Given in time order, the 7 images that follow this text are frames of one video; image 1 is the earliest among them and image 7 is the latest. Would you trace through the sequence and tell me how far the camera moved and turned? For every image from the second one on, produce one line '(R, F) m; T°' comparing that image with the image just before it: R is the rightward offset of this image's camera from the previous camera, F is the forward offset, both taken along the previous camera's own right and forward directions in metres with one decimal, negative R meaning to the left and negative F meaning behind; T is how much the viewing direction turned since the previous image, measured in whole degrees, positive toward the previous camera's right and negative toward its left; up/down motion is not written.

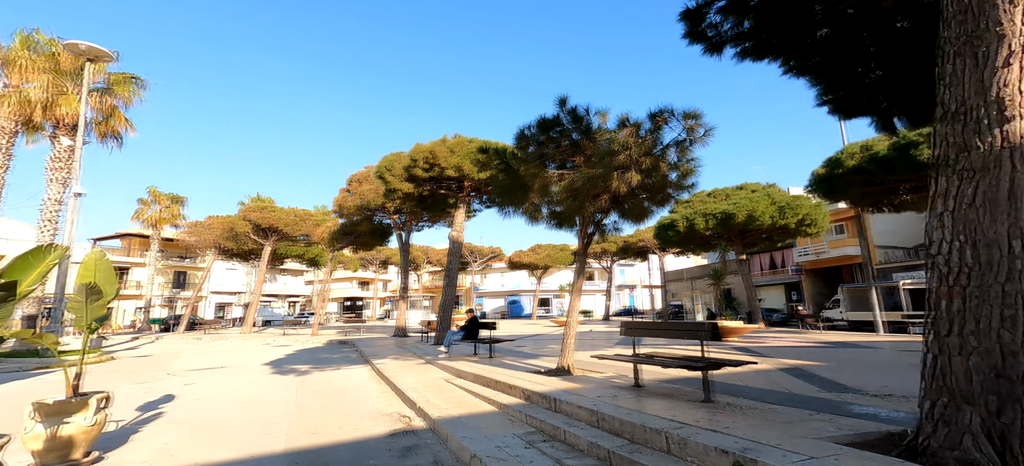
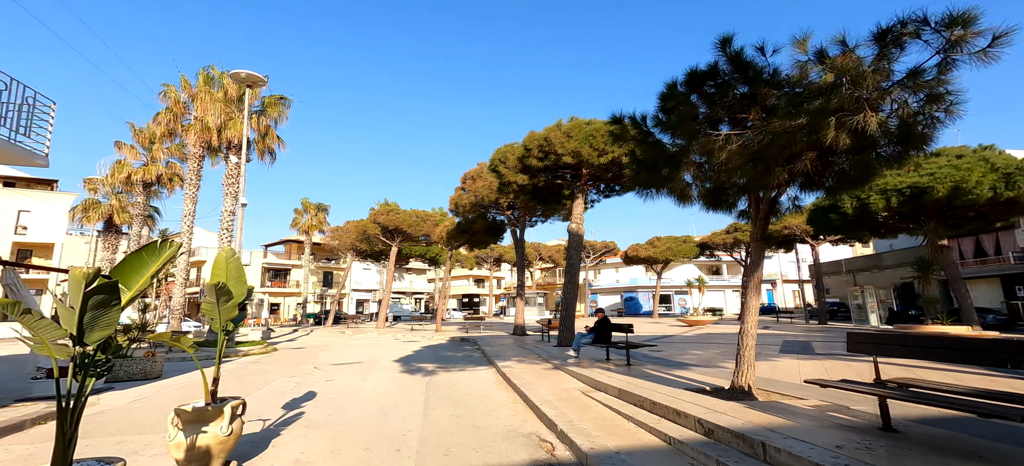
(-0.5, +1.0) m; -14°
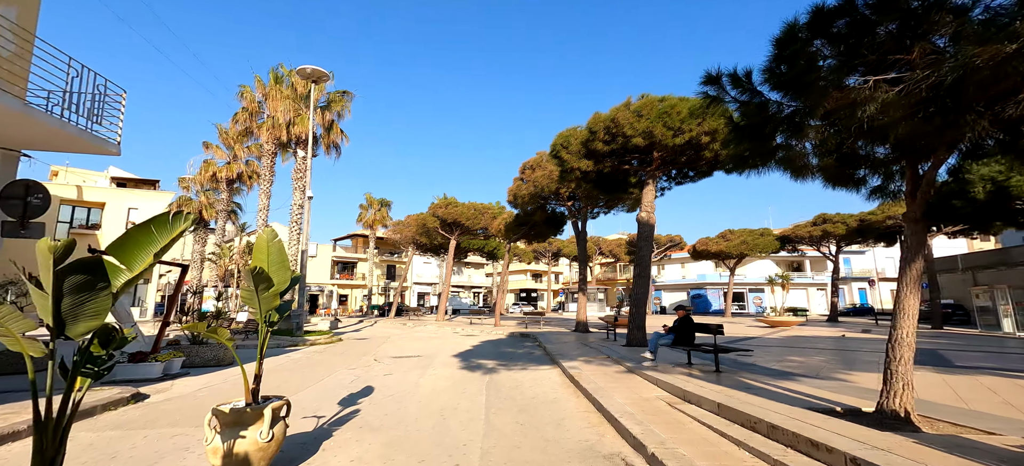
(-0.2, +0.8) m; -7°
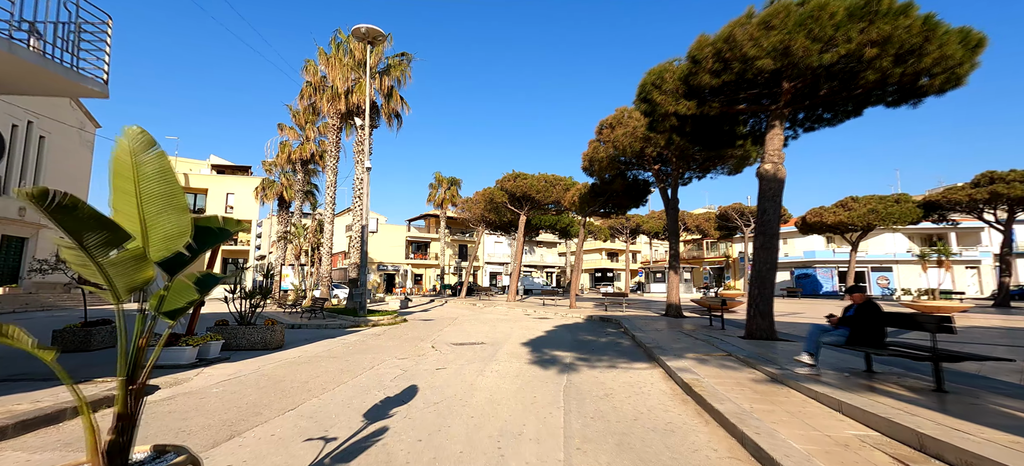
(-0.2, +2.2) m; -9°
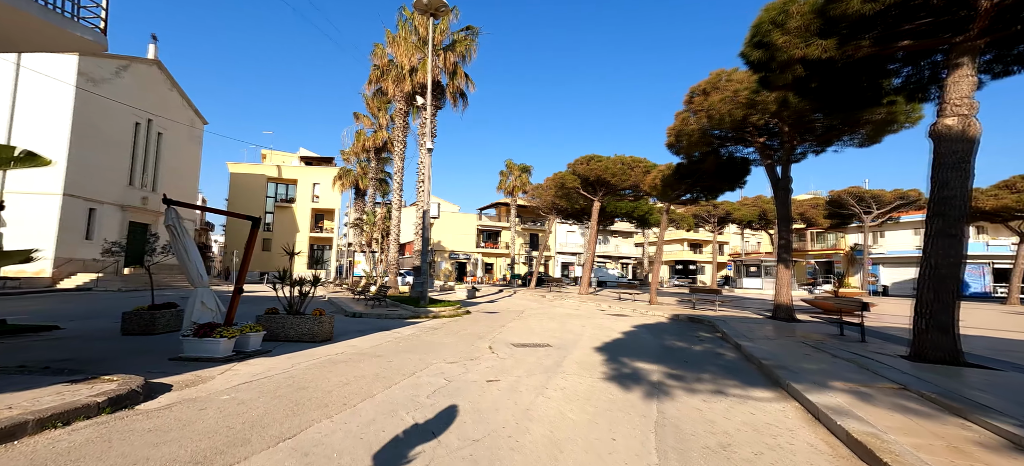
(0.0, +1.6) m; -10°
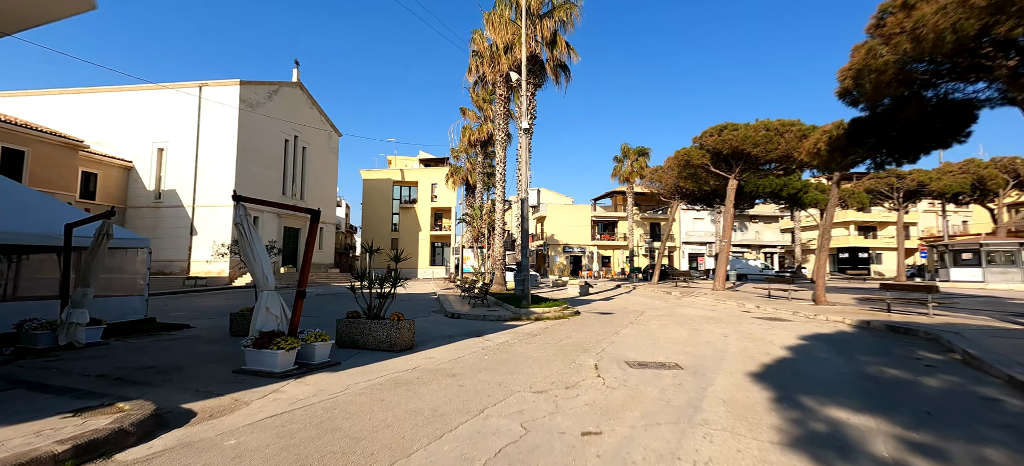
(+0.1, +2.1) m; -16°
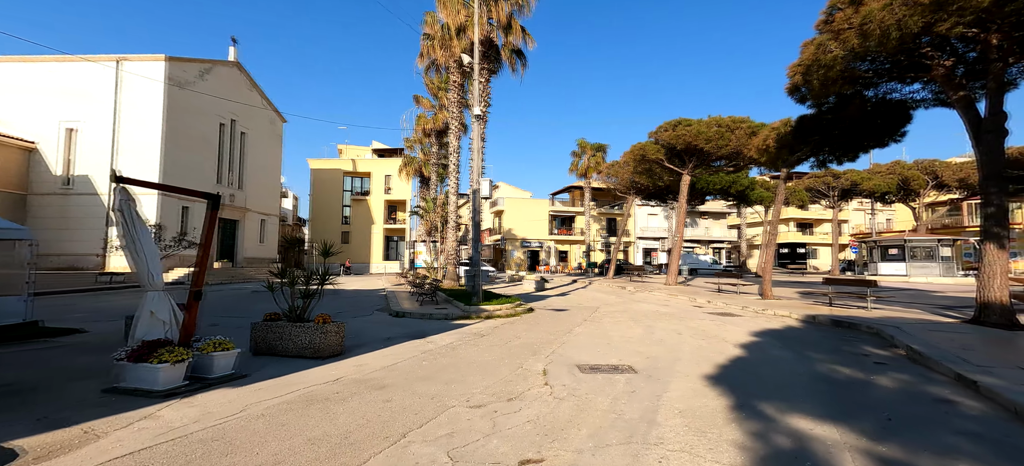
(+0.3, +0.7) m; +5°
